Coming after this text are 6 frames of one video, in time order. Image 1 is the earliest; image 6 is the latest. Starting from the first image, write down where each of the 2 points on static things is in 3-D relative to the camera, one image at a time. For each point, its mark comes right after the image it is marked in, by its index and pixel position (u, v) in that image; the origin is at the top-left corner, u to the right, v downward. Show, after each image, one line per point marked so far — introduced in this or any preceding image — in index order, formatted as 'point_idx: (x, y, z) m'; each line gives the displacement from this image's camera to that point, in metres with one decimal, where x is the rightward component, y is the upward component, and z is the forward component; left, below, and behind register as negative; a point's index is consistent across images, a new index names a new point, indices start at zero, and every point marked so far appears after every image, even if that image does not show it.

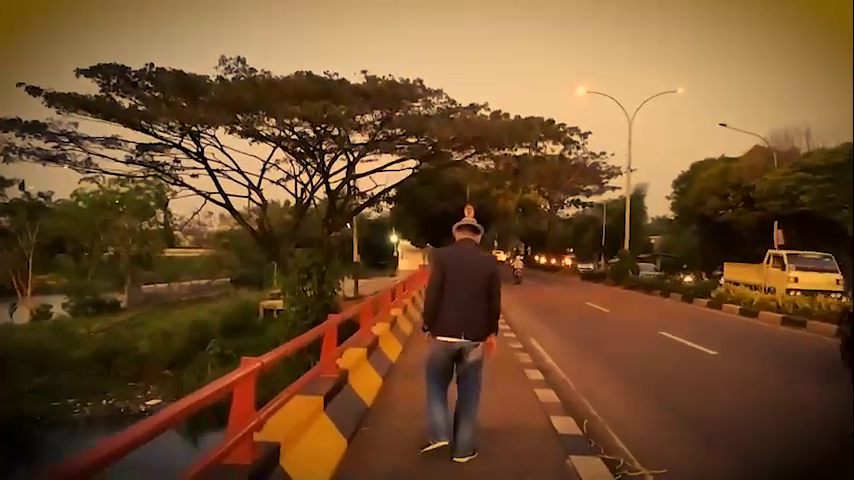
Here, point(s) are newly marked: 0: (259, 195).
0: (-2.5, +0.6, +13.0) m
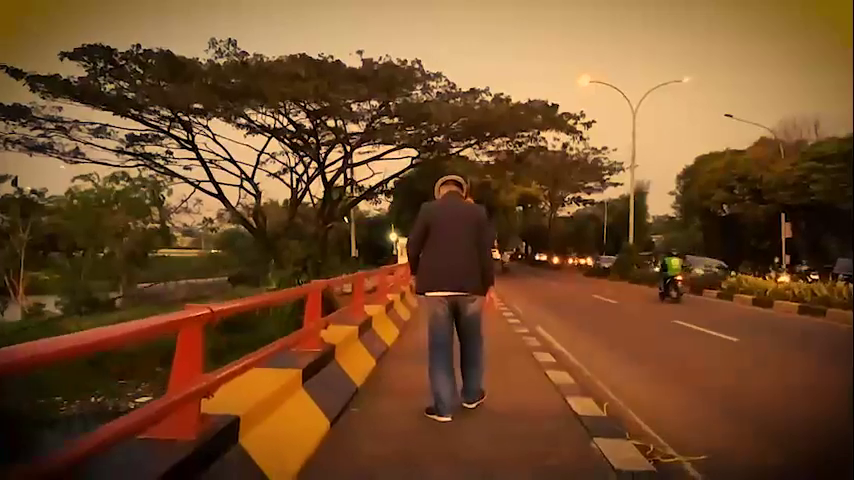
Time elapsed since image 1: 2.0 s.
0: (-2.6, +0.8, +12.4) m
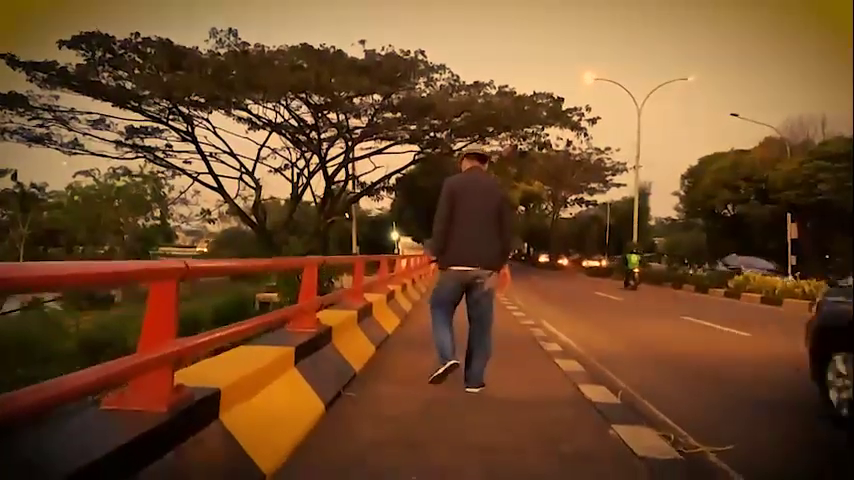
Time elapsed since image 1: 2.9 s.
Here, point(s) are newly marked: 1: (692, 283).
0: (-2.5, +0.9, +12.1) m
1: (+5.2, -0.8, +16.3) m
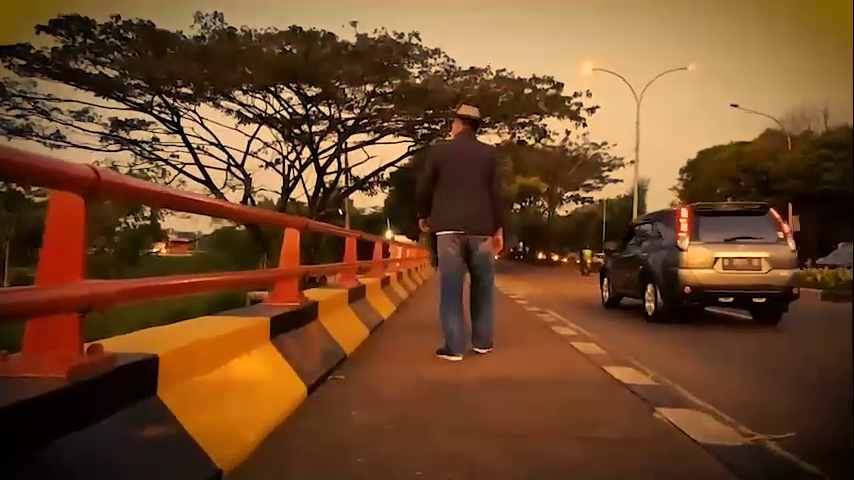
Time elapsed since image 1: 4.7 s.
0: (-2.6, +1.0, +11.5) m
1: (+5.1, -0.6, +15.8) m
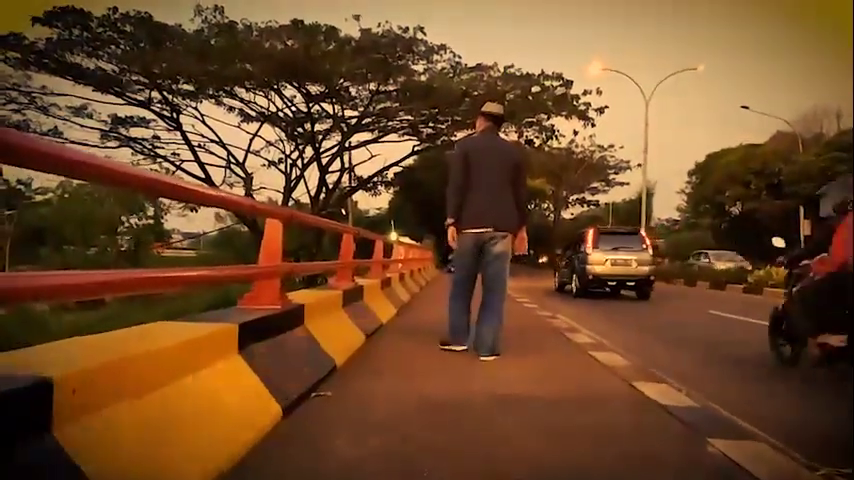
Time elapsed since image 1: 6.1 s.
0: (-2.5, +1.1, +11.1) m
1: (+5.2, -0.7, +15.3) m
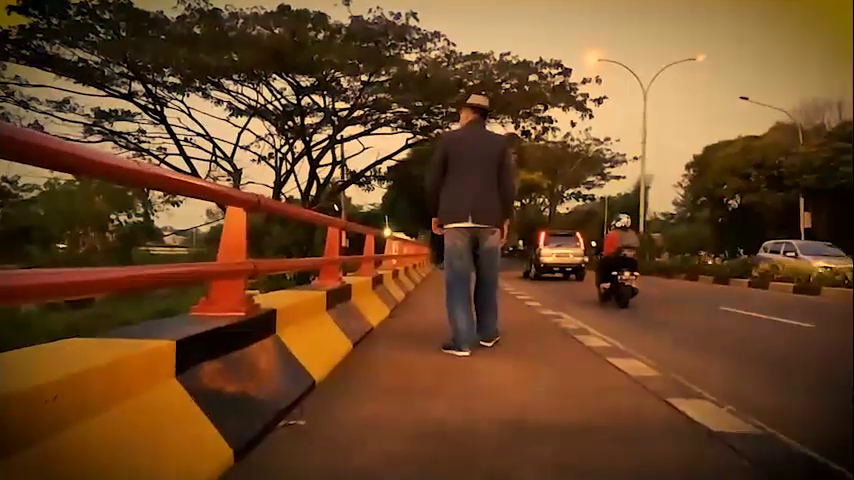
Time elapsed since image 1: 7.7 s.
0: (-2.6, +1.1, +10.5) m
1: (+5.1, -0.6, +14.8) m
